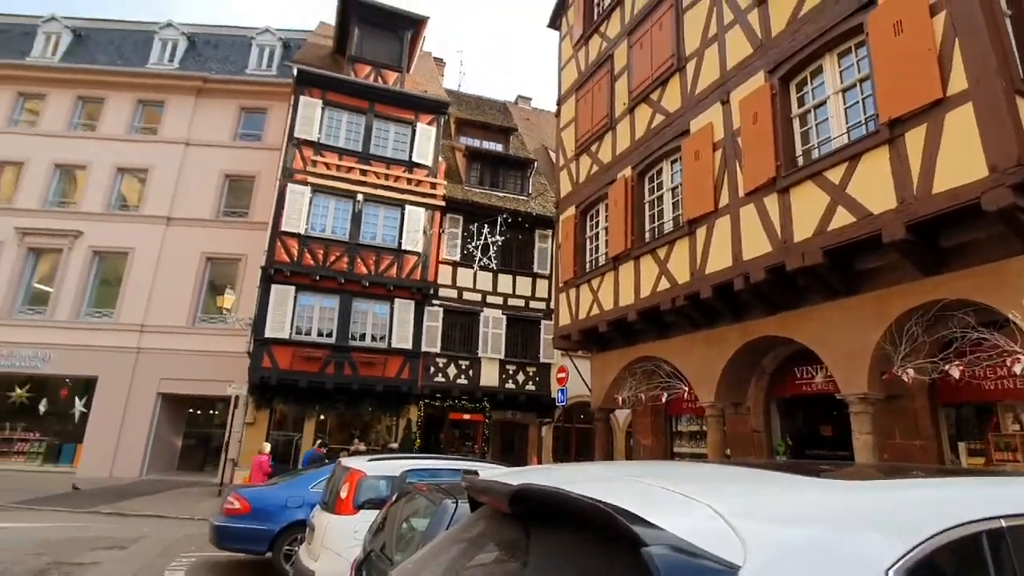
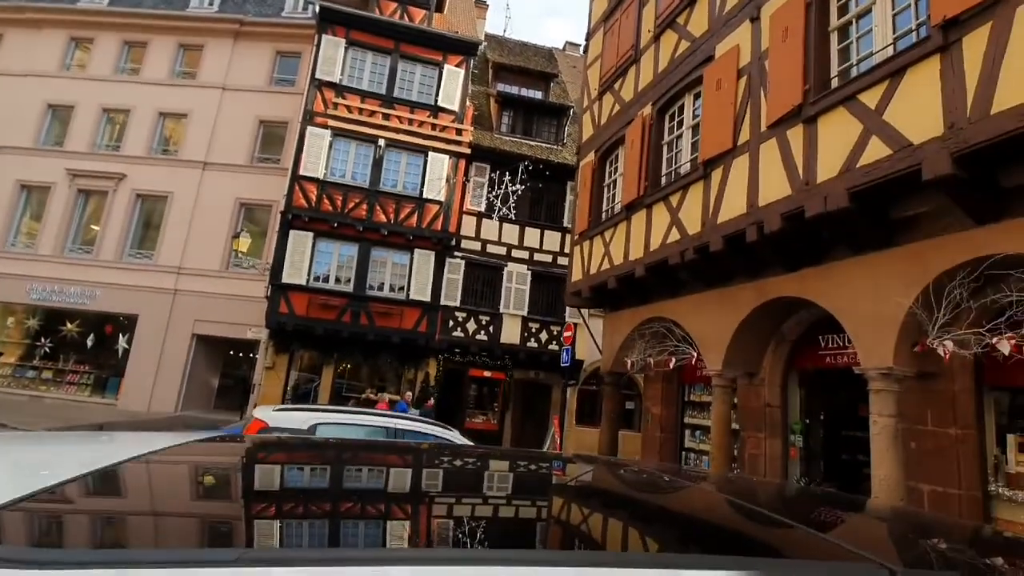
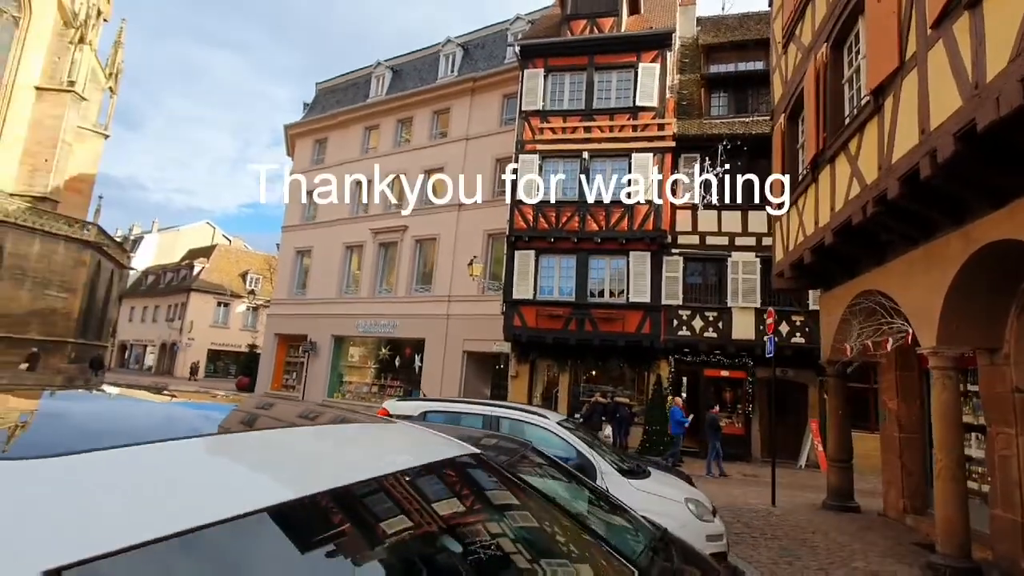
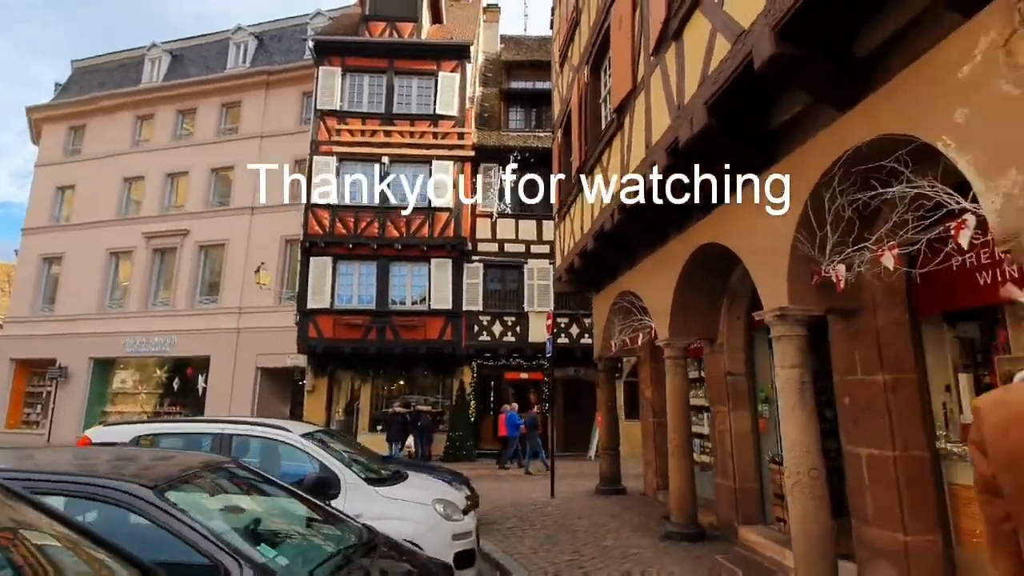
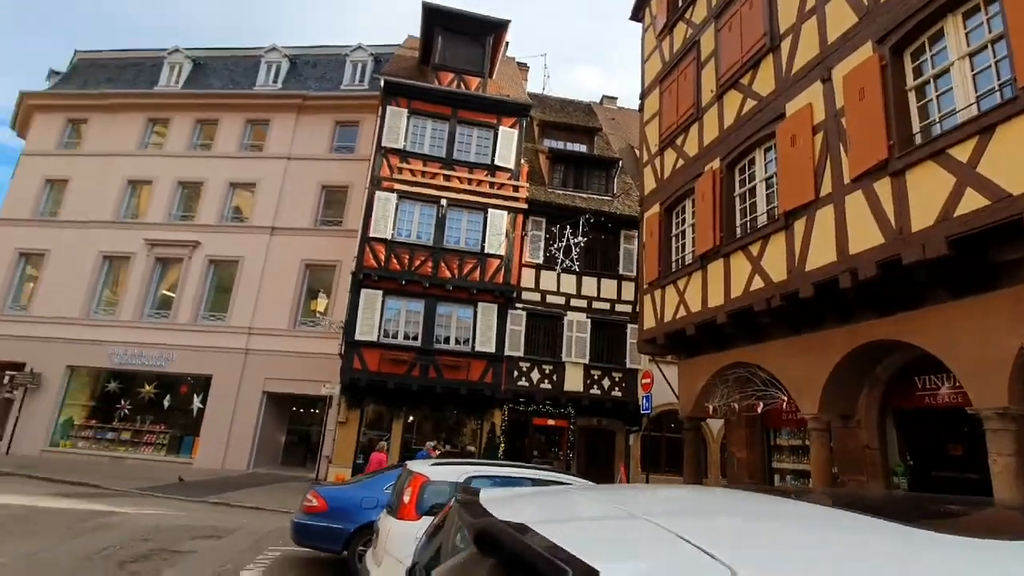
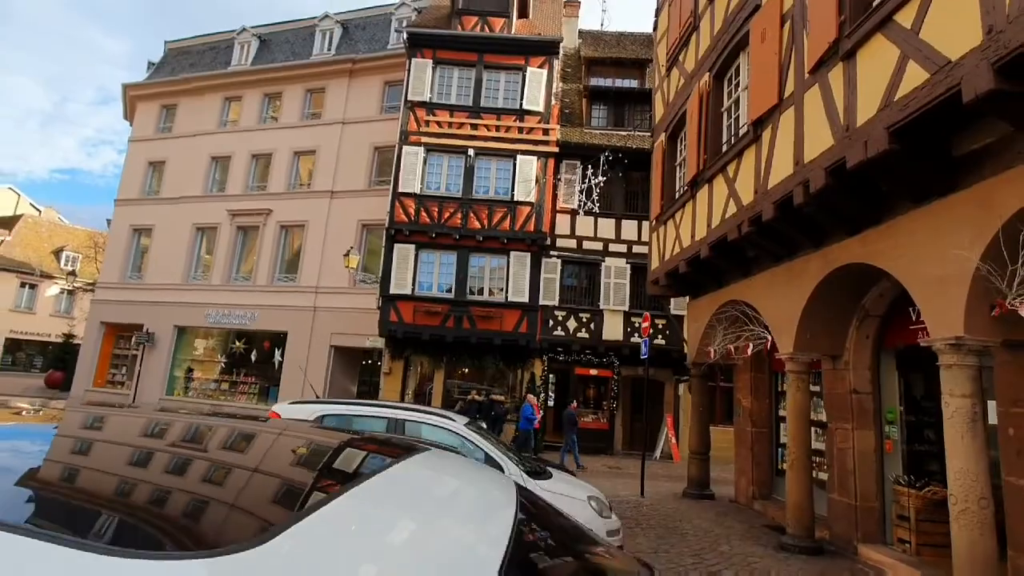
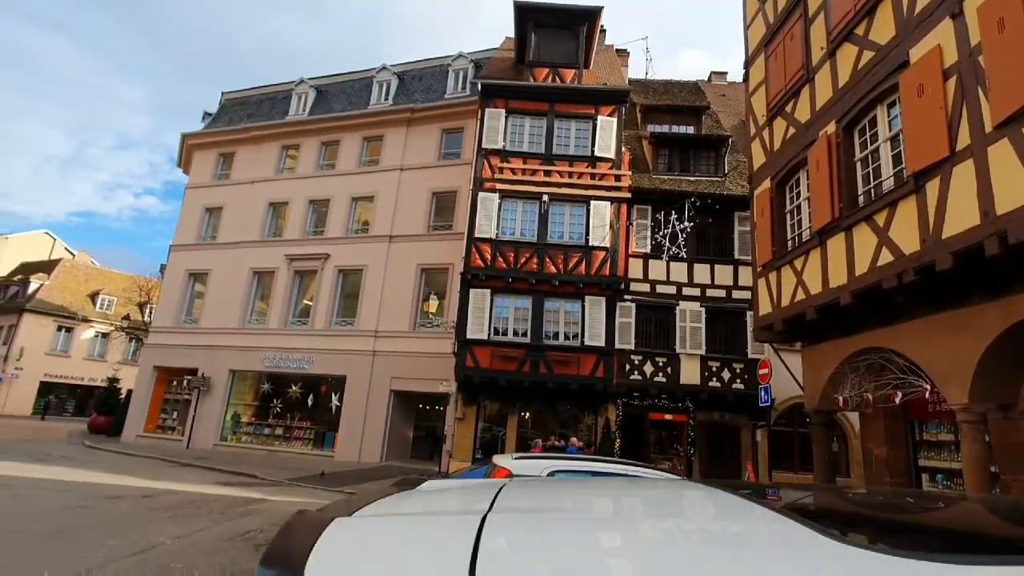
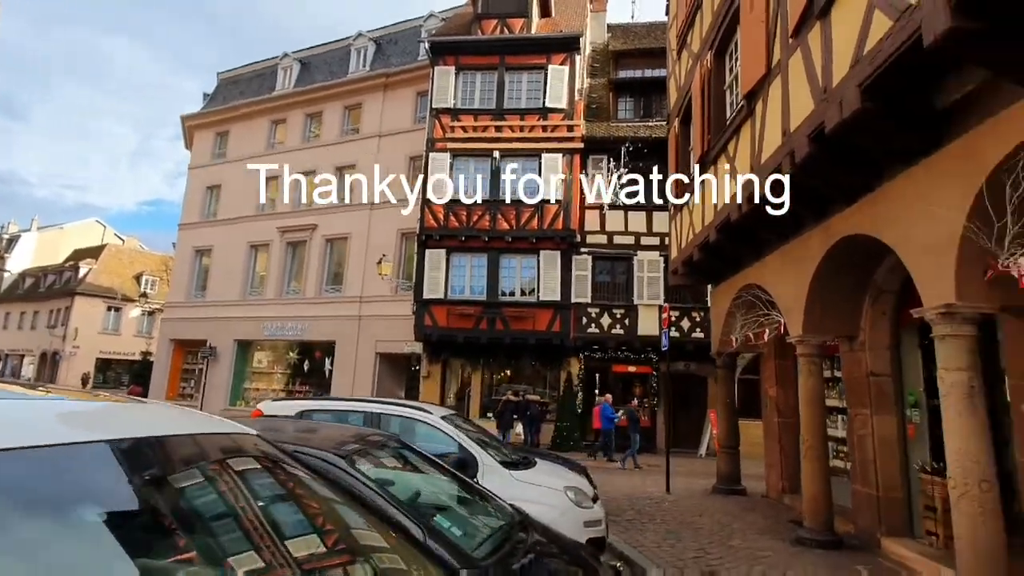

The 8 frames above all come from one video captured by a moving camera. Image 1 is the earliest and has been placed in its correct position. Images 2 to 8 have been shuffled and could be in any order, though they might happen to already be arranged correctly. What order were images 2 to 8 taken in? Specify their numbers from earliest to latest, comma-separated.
5, 7, 2, 6, 3, 8, 4
